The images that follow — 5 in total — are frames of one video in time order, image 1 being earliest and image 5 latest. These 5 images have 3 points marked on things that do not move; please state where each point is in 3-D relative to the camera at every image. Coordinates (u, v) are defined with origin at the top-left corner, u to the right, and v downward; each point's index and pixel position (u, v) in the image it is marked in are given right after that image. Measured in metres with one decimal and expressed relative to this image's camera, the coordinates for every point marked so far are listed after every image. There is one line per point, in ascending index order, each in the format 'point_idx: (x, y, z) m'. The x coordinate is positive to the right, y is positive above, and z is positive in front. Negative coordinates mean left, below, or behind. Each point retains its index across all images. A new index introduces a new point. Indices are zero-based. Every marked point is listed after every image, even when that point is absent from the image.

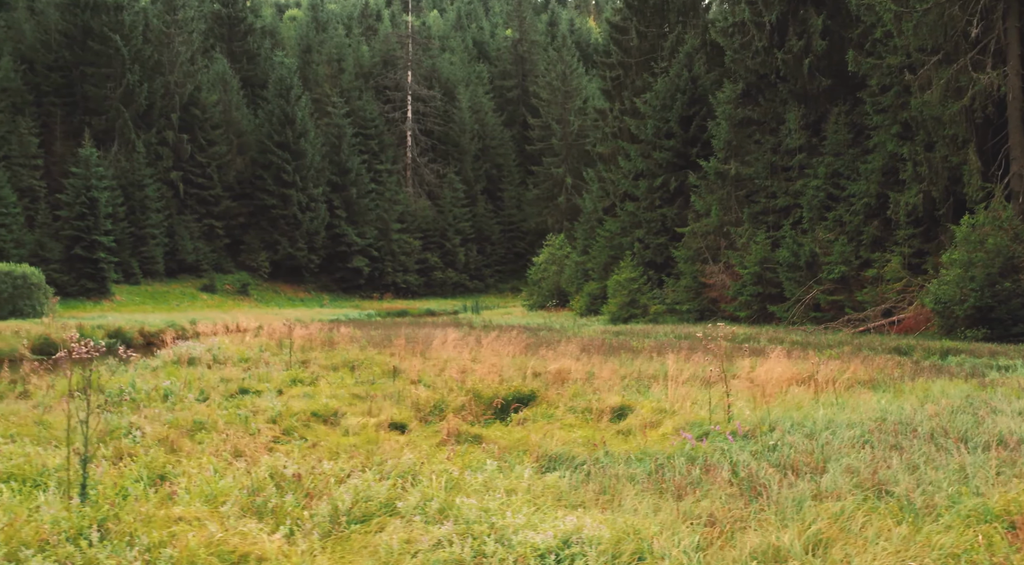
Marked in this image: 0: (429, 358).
0: (-1.3, -1.2, +16.5) m
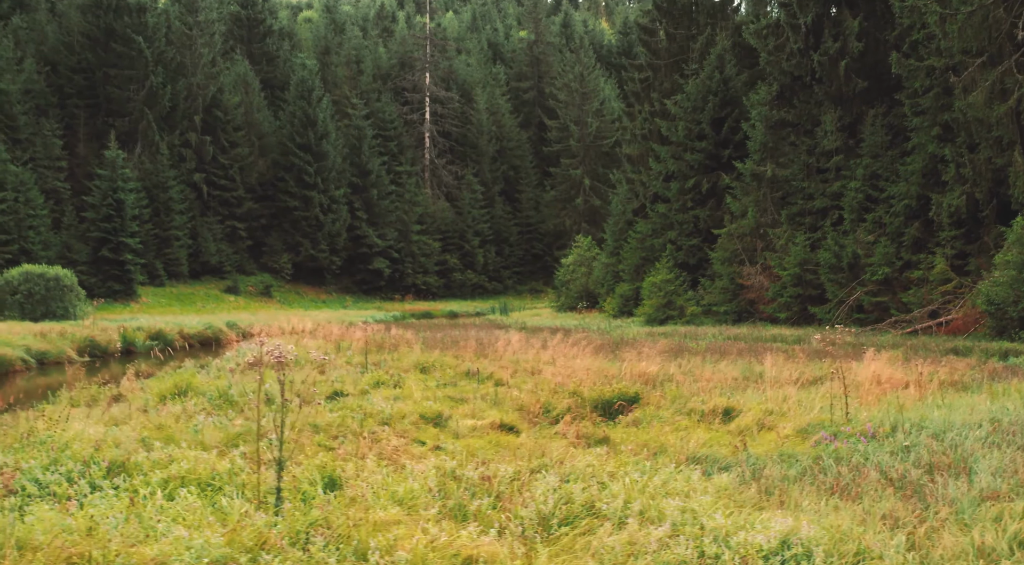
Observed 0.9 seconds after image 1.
0: (-0.2, -1.2, +16.5) m
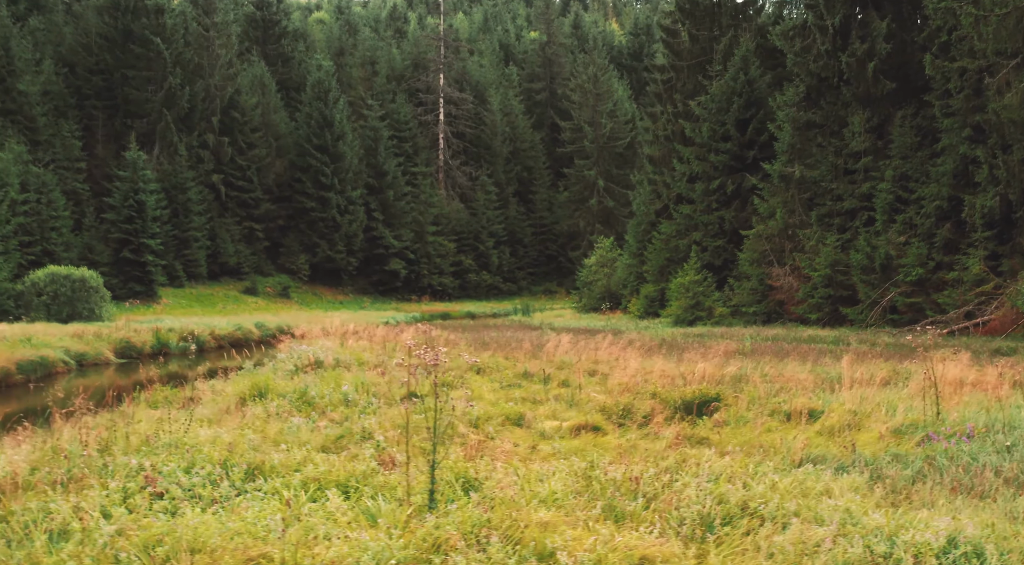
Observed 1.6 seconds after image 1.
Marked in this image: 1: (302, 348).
0: (+0.7, -1.3, +16.6) m
1: (-3.8, -1.2, +18.3) m
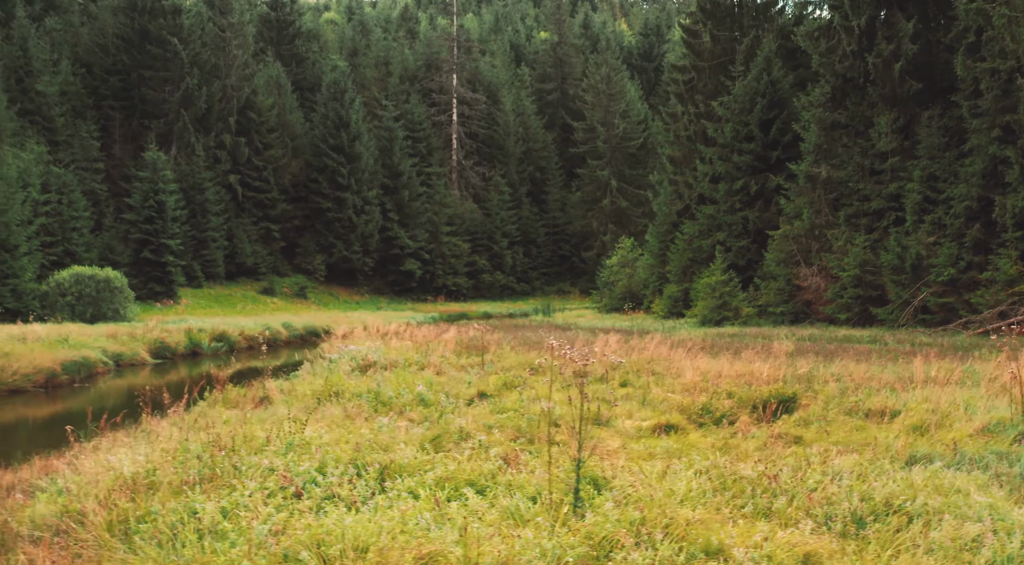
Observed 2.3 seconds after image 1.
0: (+1.5, -1.3, +16.6) m
1: (-2.9, -1.2, +18.3) m
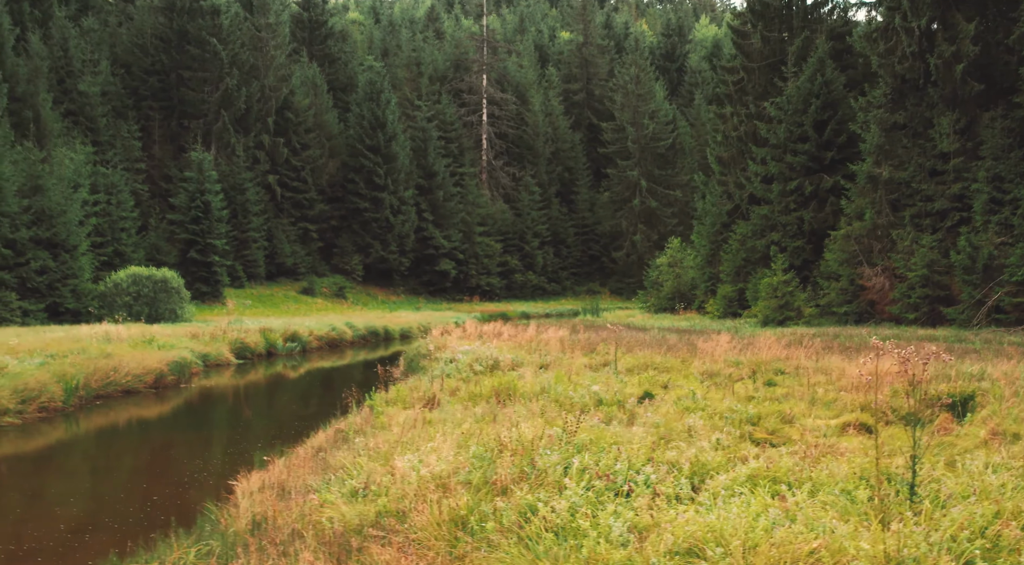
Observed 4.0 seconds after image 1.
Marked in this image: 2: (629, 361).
0: (+3.5, -1.3, +16.8) m
1: (-0.9, -1.2, +18.4) m
2: (+1.9, -1.3, +16.5) m
